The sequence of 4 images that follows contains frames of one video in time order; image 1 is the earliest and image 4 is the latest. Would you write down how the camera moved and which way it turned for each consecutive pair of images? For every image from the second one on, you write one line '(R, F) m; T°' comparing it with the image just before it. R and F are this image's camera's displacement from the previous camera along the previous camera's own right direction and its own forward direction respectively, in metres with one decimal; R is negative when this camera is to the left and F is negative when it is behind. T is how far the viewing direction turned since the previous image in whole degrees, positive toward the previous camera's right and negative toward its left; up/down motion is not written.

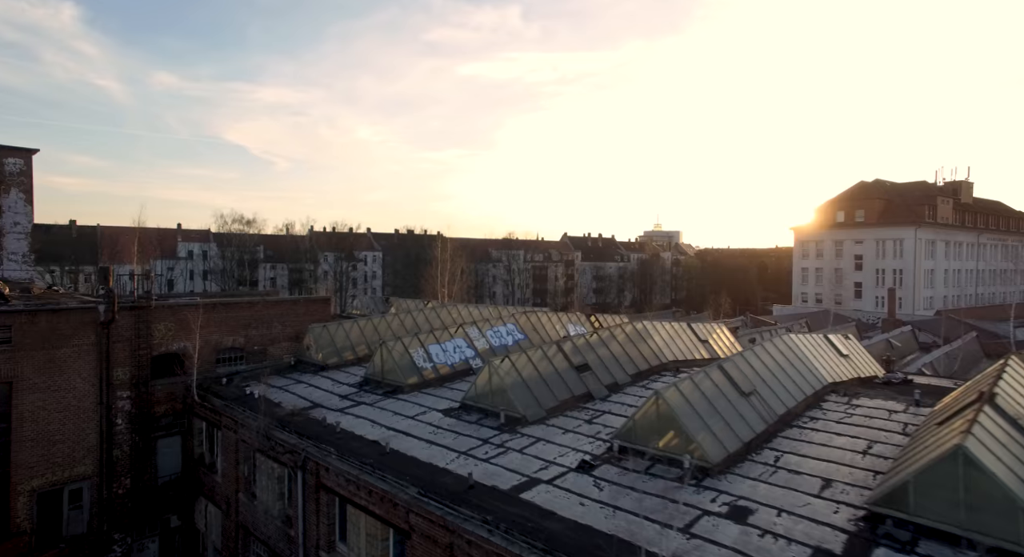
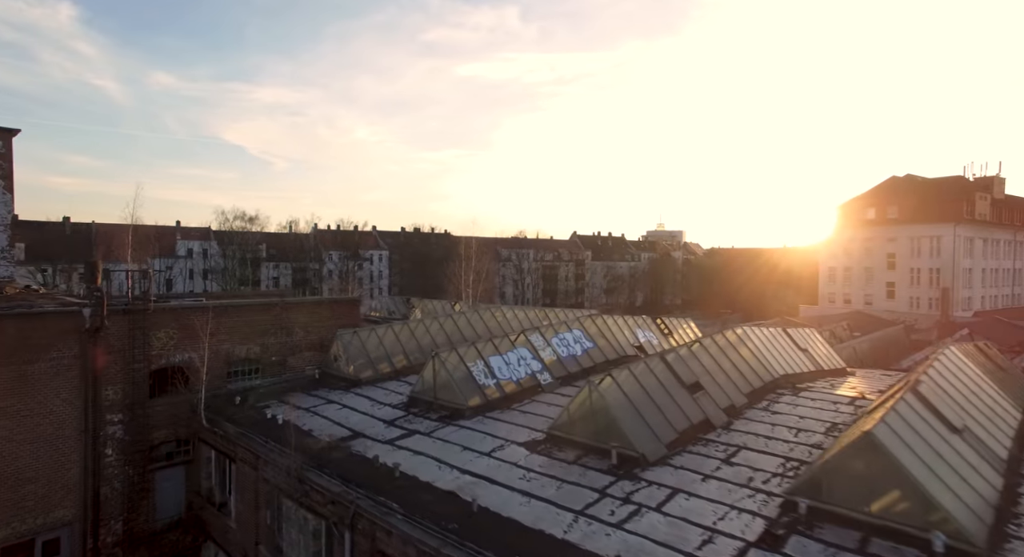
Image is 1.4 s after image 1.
(-2.2, +3.9) m; 0°
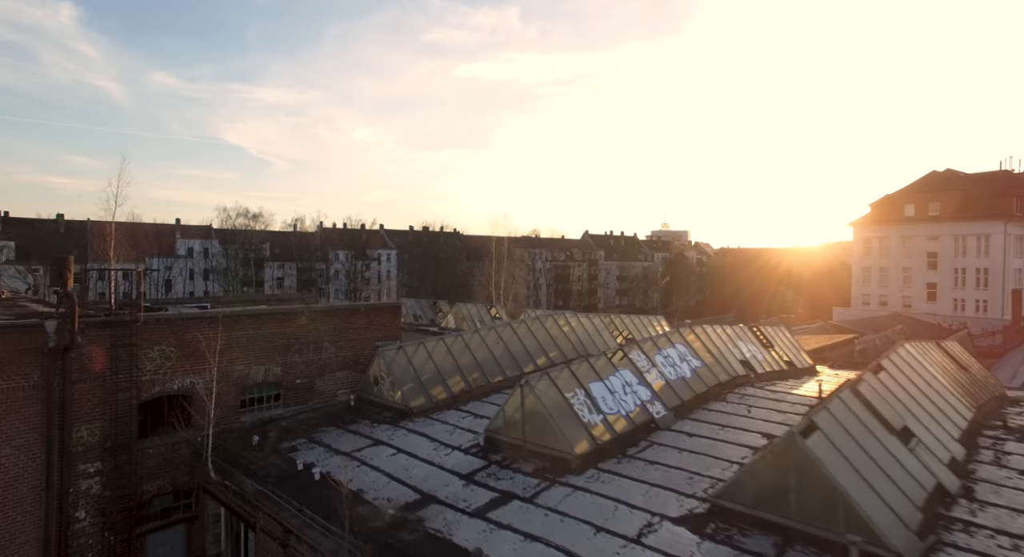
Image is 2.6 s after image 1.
(-2.2, +4.3) m; 0°
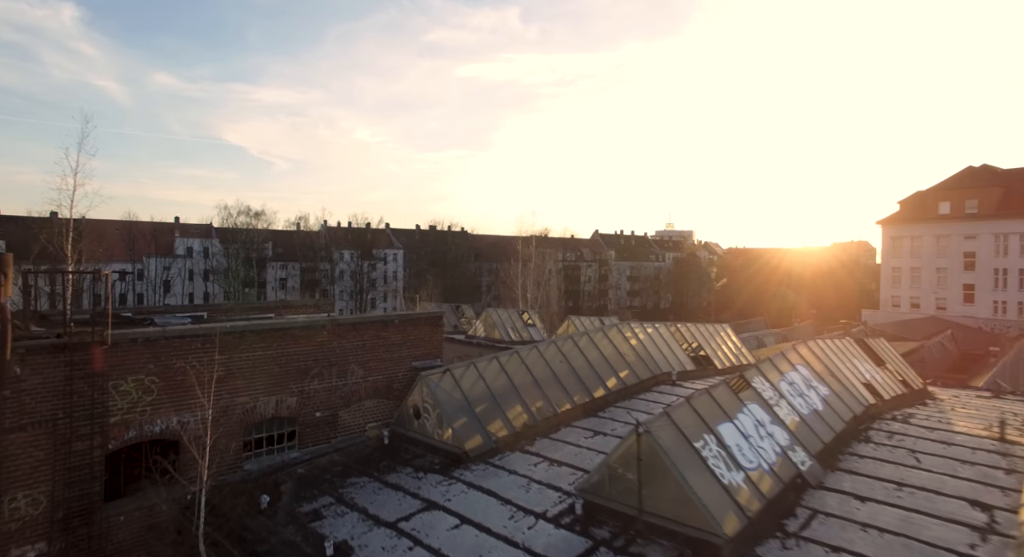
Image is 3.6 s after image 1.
(-1.6, +3.5) m; 0°
